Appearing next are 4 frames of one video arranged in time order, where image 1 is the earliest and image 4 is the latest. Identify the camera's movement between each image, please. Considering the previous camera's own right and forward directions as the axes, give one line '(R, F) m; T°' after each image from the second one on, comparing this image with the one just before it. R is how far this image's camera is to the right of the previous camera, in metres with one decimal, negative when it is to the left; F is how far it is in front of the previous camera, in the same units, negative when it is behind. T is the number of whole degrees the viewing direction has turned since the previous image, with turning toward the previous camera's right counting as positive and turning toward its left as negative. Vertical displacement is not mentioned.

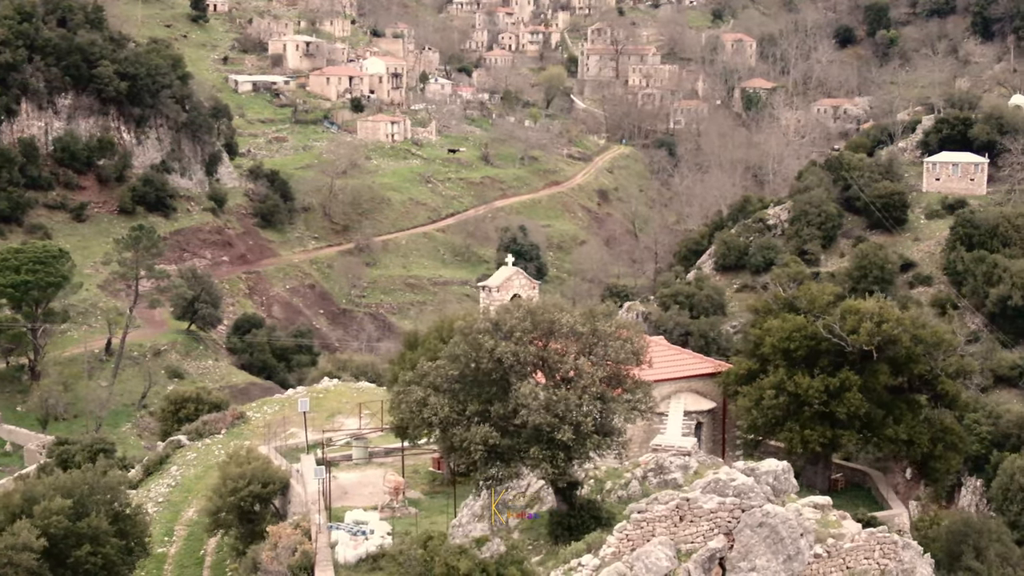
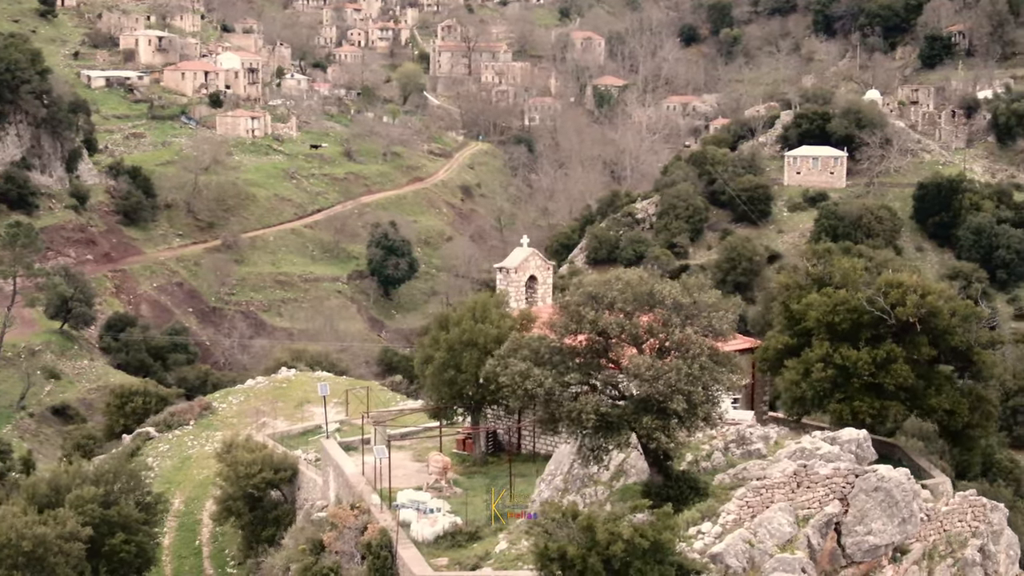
(-2.1, +0.1) m; +6°
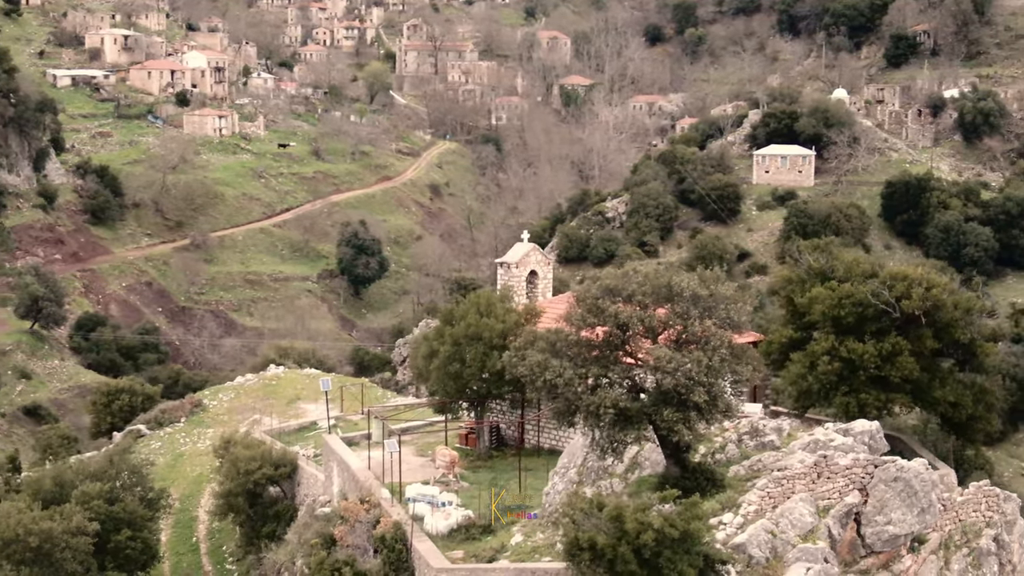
(-0.4, 0.0) m; +1°
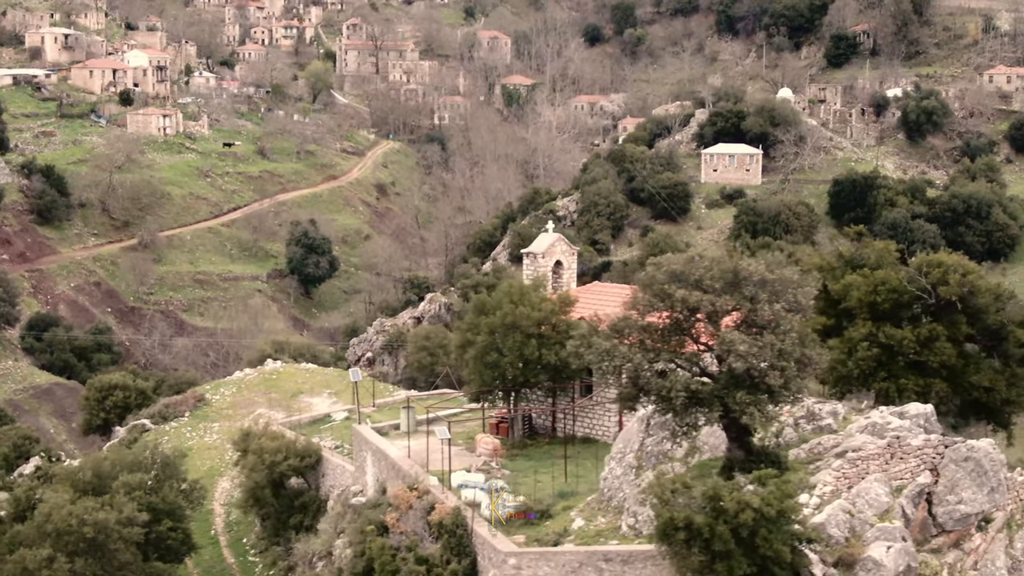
(-1.1, 0.0) m; +2°
